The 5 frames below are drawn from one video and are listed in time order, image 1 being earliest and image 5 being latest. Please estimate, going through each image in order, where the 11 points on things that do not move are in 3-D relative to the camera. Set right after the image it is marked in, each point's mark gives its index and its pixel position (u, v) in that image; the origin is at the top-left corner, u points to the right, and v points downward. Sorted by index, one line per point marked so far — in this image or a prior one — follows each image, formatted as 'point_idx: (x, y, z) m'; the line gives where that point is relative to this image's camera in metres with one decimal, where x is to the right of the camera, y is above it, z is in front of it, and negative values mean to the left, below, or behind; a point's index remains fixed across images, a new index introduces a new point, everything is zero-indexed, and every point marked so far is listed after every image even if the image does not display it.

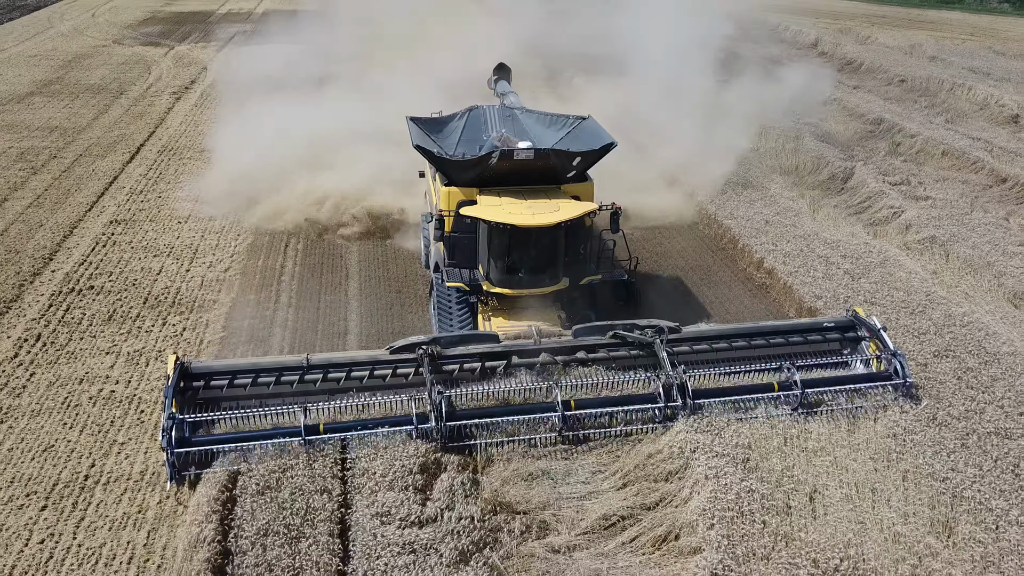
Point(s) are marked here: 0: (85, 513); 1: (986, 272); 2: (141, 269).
0: (-2.8, -1.5, +5.5) m
1: (+5.0, +0.2, +8.6) m
2: (-3.9, +0.2, +8.7) m
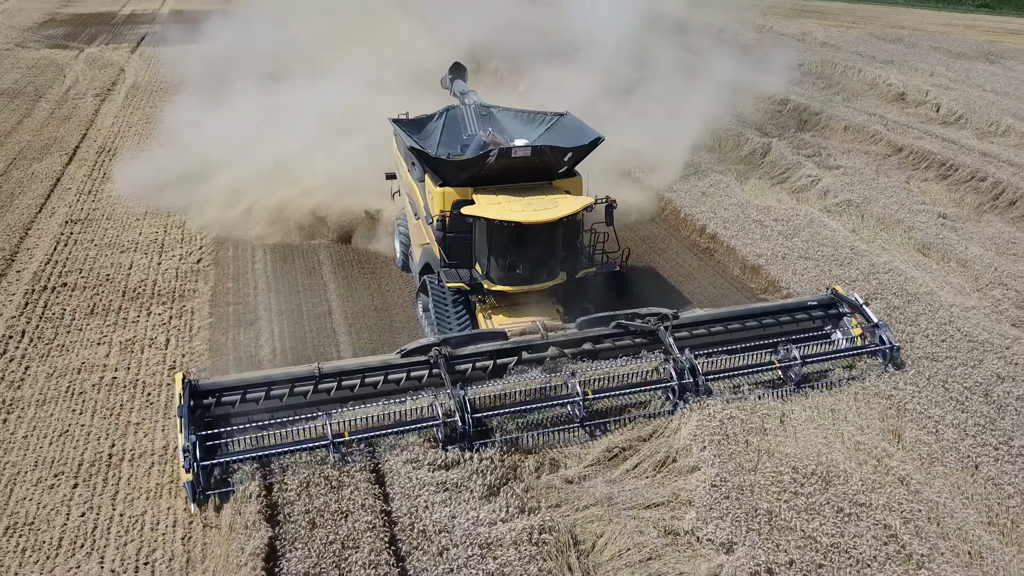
0: (-2.7, -1.4, +5.7) m
1: (+4.6, +0.7, +9.7) m
2: (-4.3, +0.2, +8.8) m
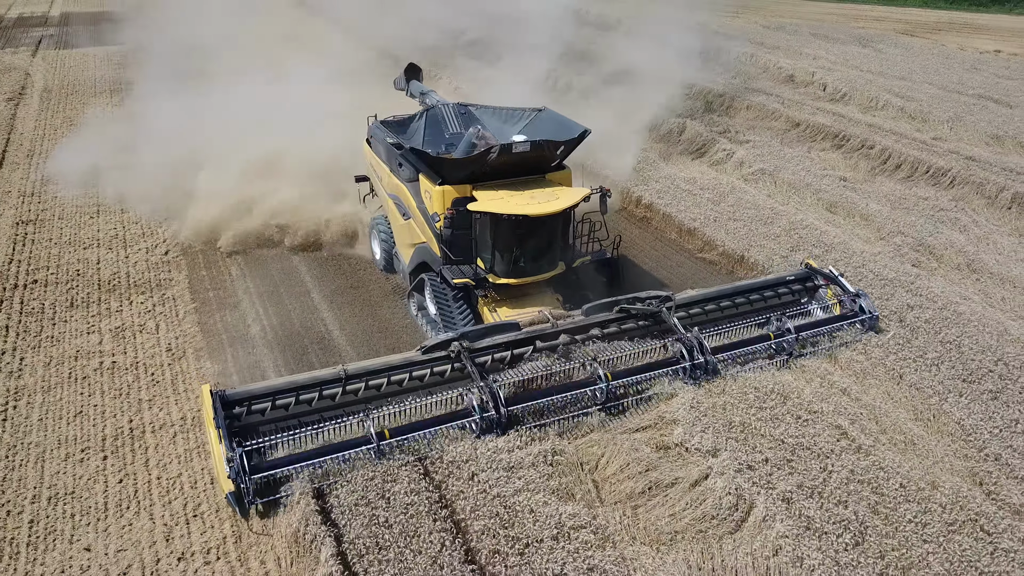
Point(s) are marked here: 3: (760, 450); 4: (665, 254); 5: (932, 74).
0: (-2.7, -1.2, +6.0) m
1: (+3.9, +1.3, +10.9) m
2: (-4.7, +0.3, +8.9) m
3: (+1.8, -1.2, +5.9) m
4: (+1.8, +0.4, +9.6) m
5: (+9.1, +4.7, +17.8) m
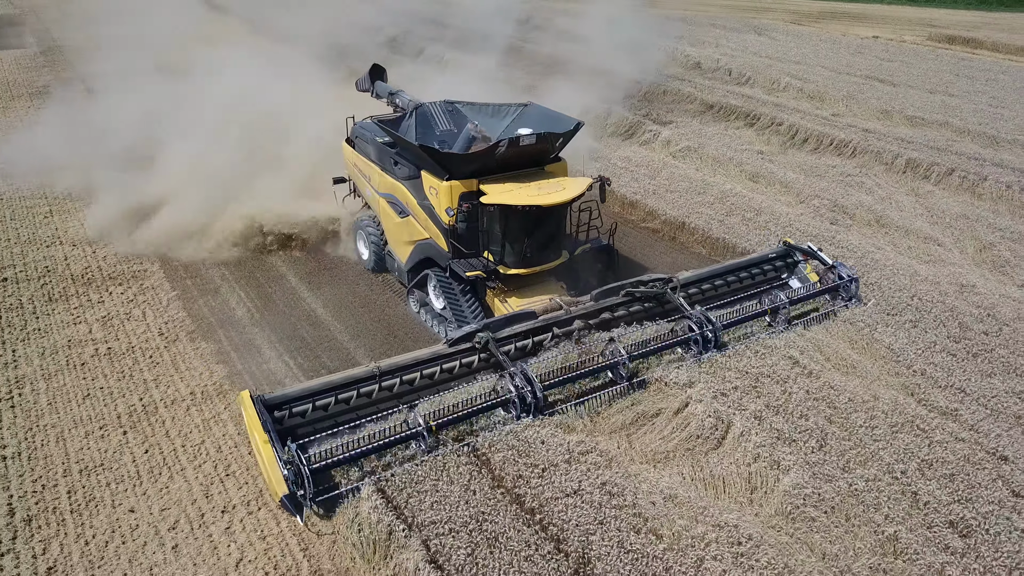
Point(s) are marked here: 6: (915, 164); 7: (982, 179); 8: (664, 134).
0: (-2.7, -1.1, +6.3) m
1: (+3.2, +1.8, +11.9) m
2: (-5.1, +0.3, +9.0) m
3: (+1.8, -0.7, +6.7) m
4: (+1.3, +0.8, +10.4) m
5: (+7.4, +5.4, +19.4) m
6: (+5.8, +1.8, +11.9) m
7: (+6.4, +1.5, +11.2) m
8: (+2.4, +2.5, +13.2) m
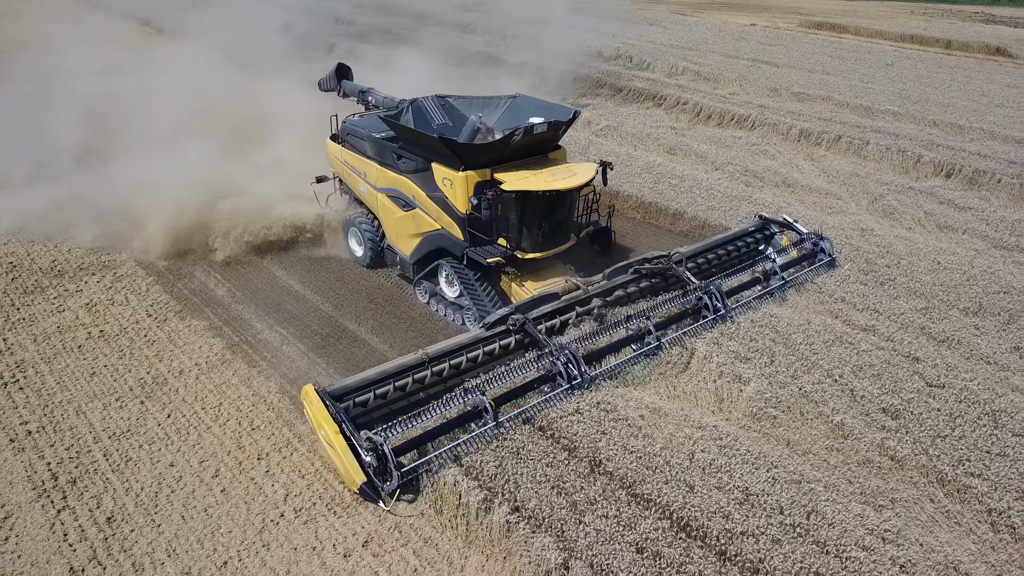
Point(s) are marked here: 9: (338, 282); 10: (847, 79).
0: (-2.7, -0.9, +6.7) m
1: (+2.2, +2.4, +13.0) m
2: (-5.5, +0.4, +9.0) m
3: (+1.6, -0.3, +7.6) m
4: (+0.5, +1.2, +11.2) m
5: (+5.1, +6.2, +20.9) m
6: (+4.8, +2.5, +13.3) m
7: (+5.5, +2.3, +12.7) m
8: (+1.2, +3.0, +14.2) m
9: (-1.9, +0.1, +8.9) m
10: (+7.2, +4.5, +17.6) m
